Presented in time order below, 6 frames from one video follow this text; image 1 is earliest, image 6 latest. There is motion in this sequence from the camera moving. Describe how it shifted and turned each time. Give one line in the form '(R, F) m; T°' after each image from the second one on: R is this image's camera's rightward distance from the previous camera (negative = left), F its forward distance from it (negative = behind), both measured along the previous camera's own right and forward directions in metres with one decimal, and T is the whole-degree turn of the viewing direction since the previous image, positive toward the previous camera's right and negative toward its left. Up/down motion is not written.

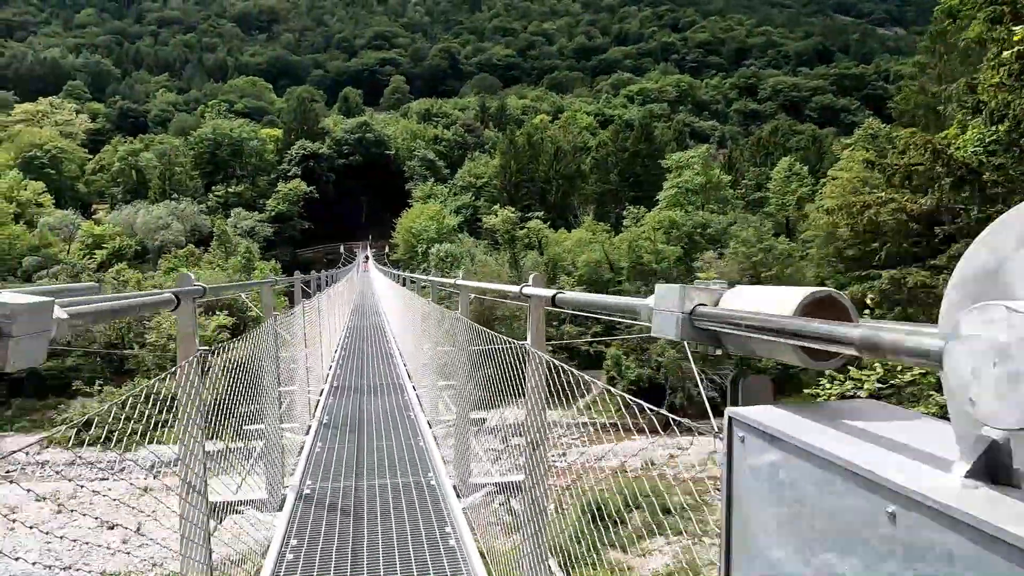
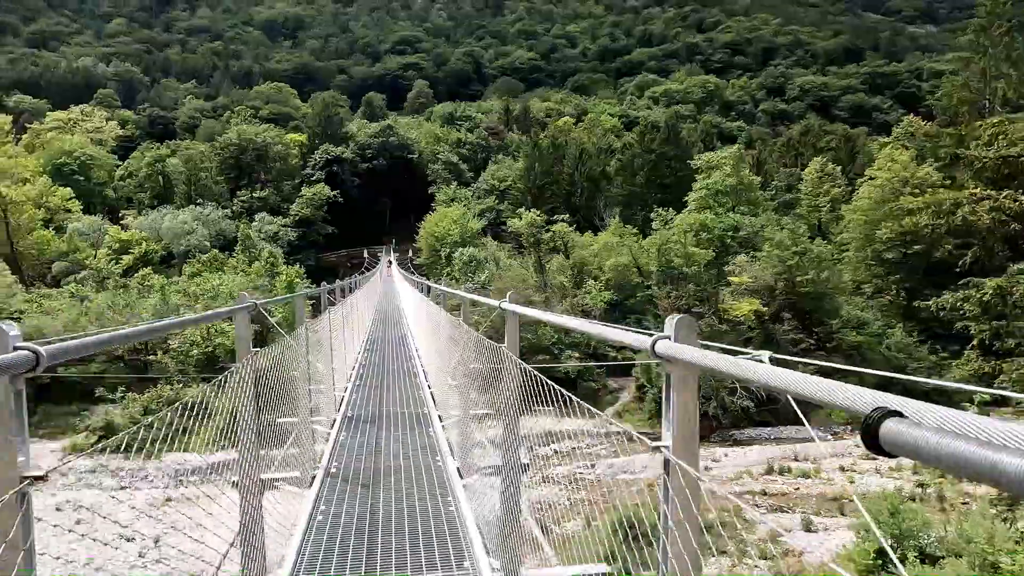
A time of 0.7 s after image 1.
(-0.1, +0.4) m; -2°
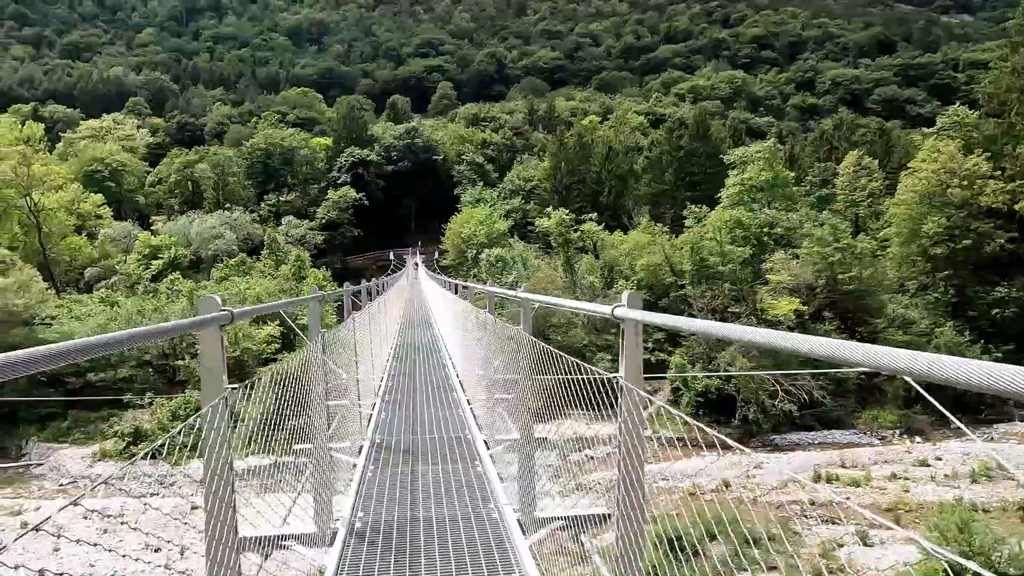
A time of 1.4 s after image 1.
(-0.1, +0.3) m; -2°
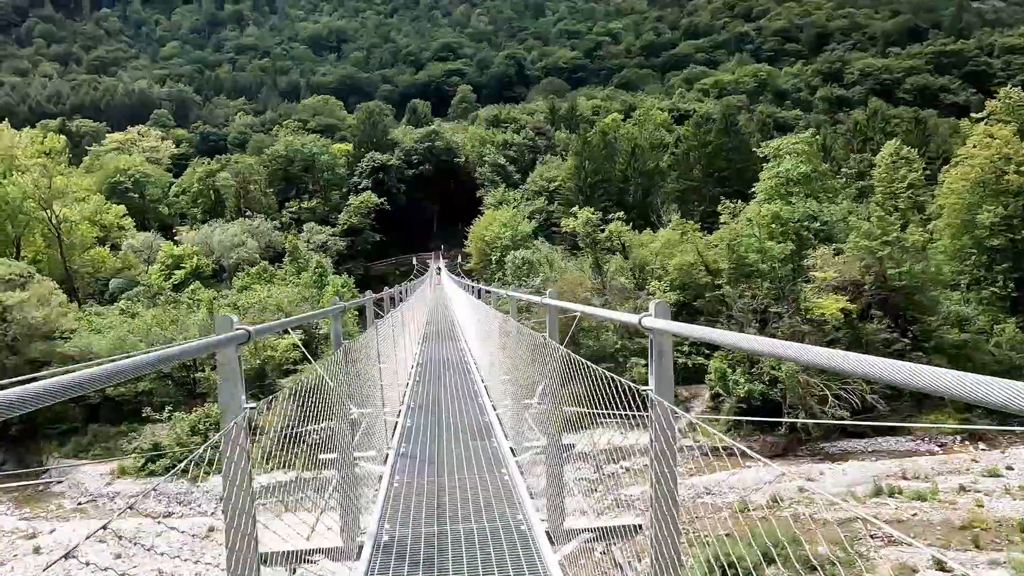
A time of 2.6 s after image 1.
(-0.1, +0.6) m; -2°
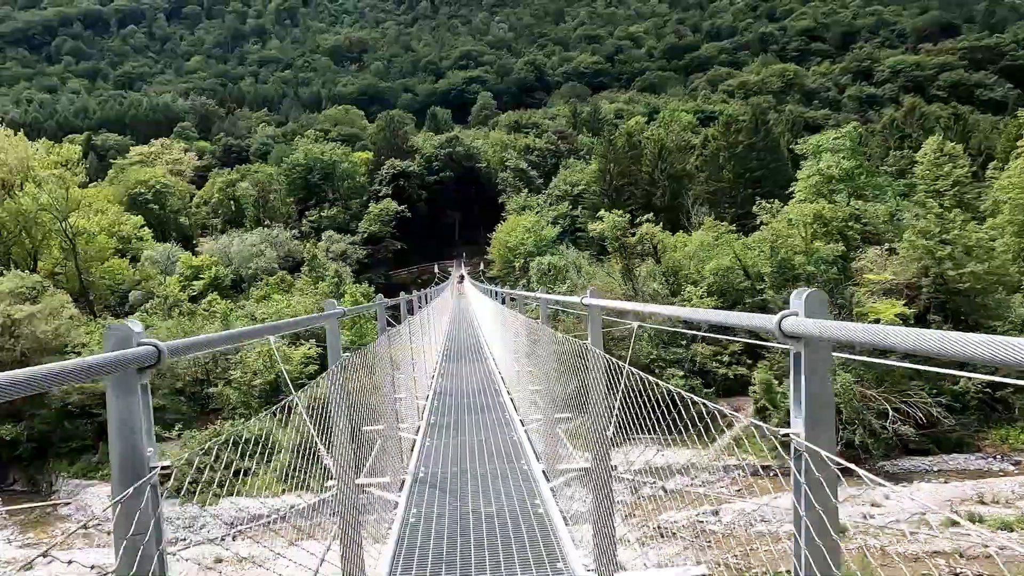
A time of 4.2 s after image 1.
(-0.1, +0.8) m; -2°
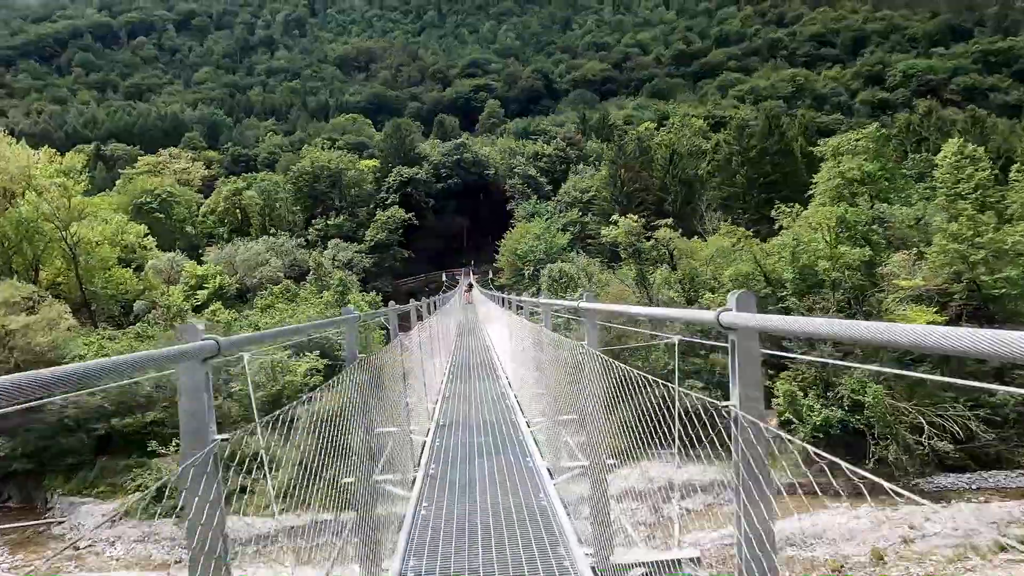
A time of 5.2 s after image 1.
(0.0, +0.5) m; -1°
